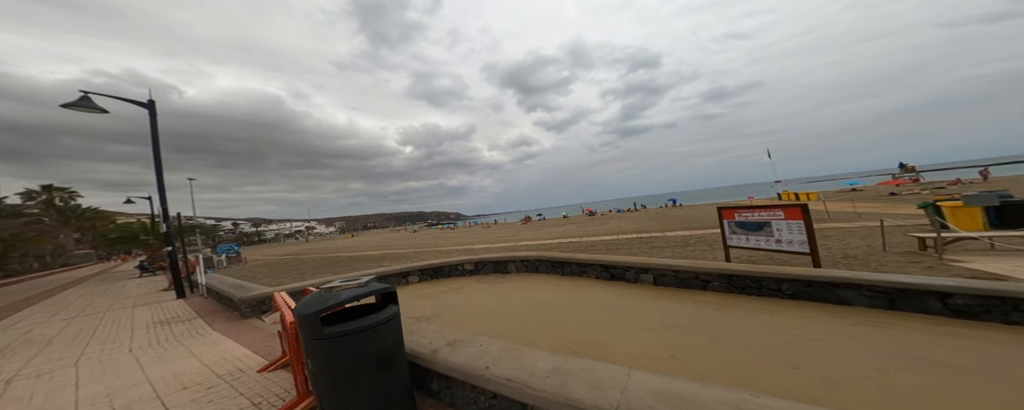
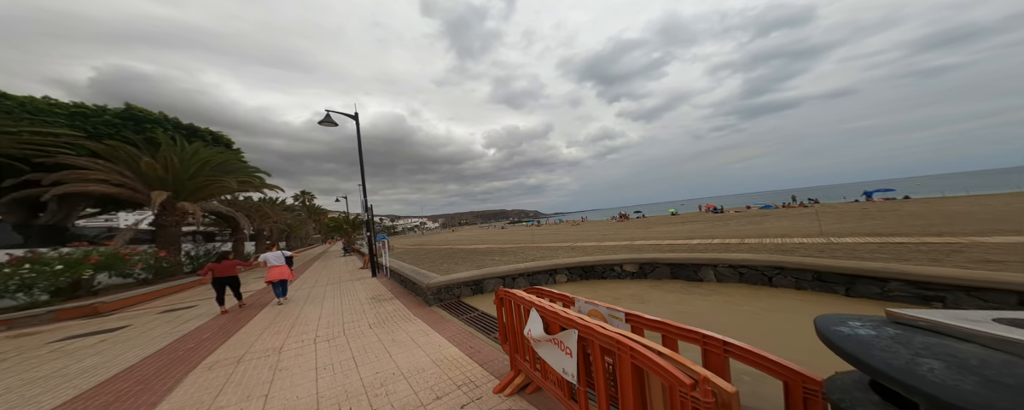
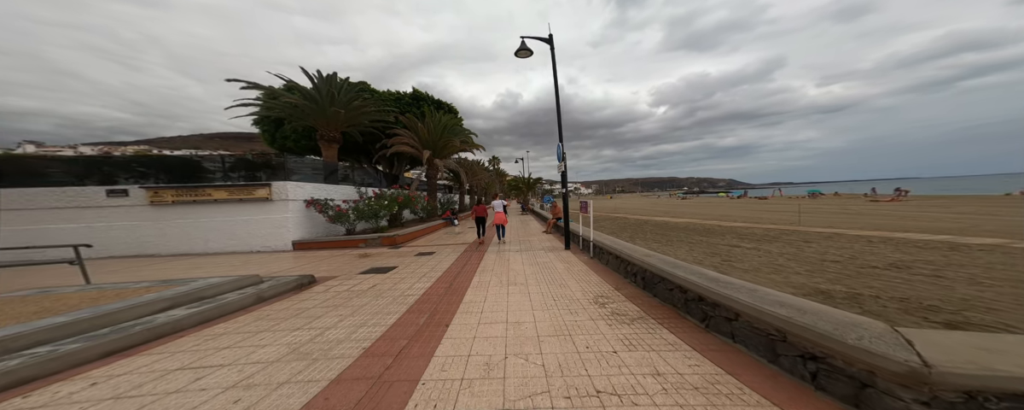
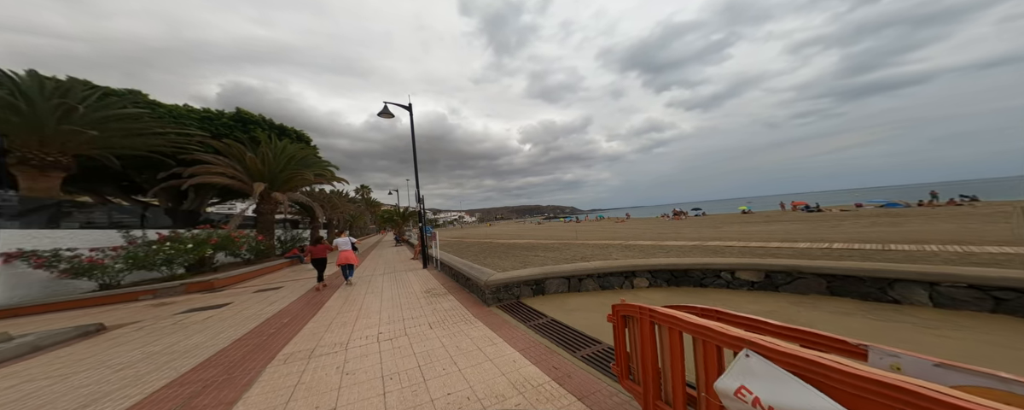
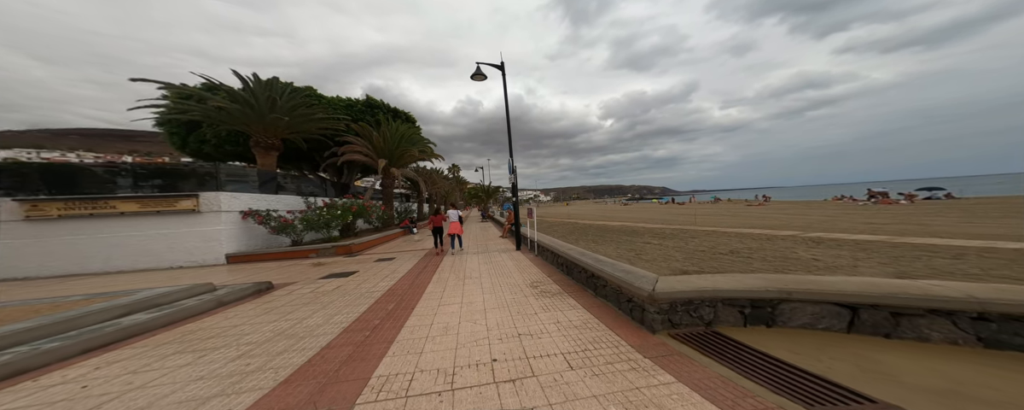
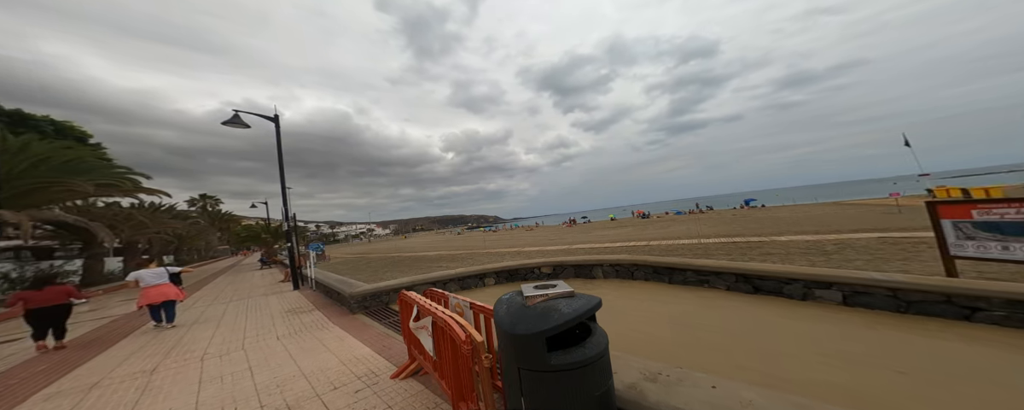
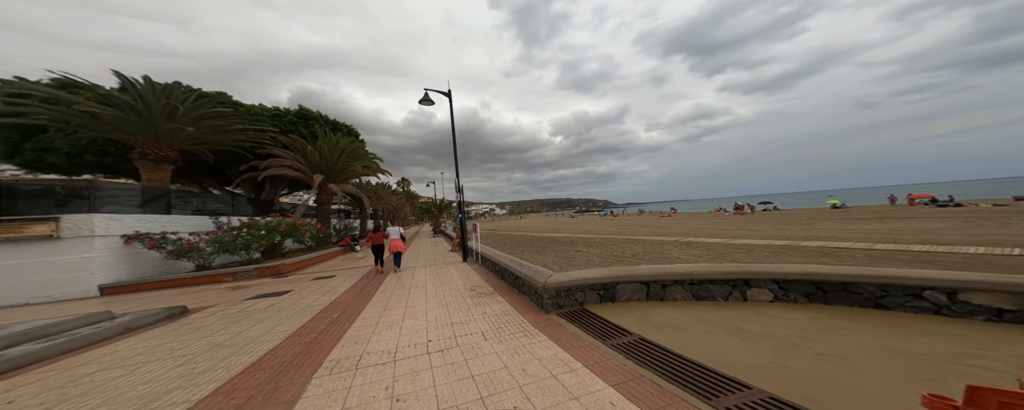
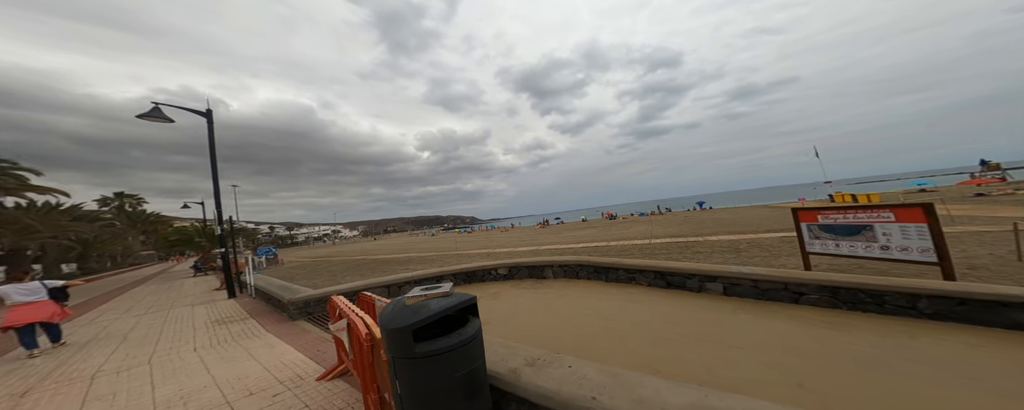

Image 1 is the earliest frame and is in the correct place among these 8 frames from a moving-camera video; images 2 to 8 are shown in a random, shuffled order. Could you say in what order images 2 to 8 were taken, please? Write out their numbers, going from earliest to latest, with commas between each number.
8, 6, 2, 4, 7, 5, 3
